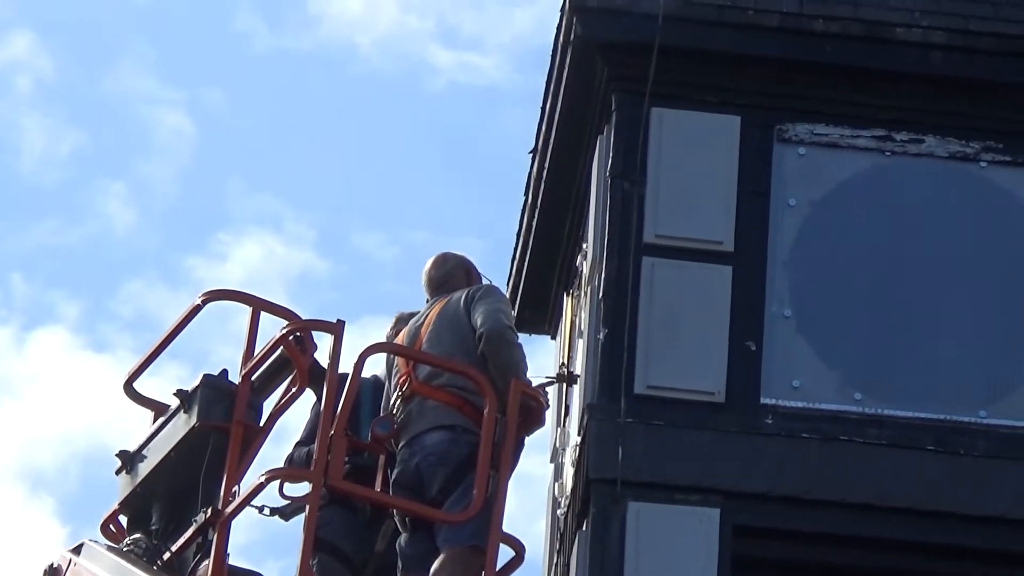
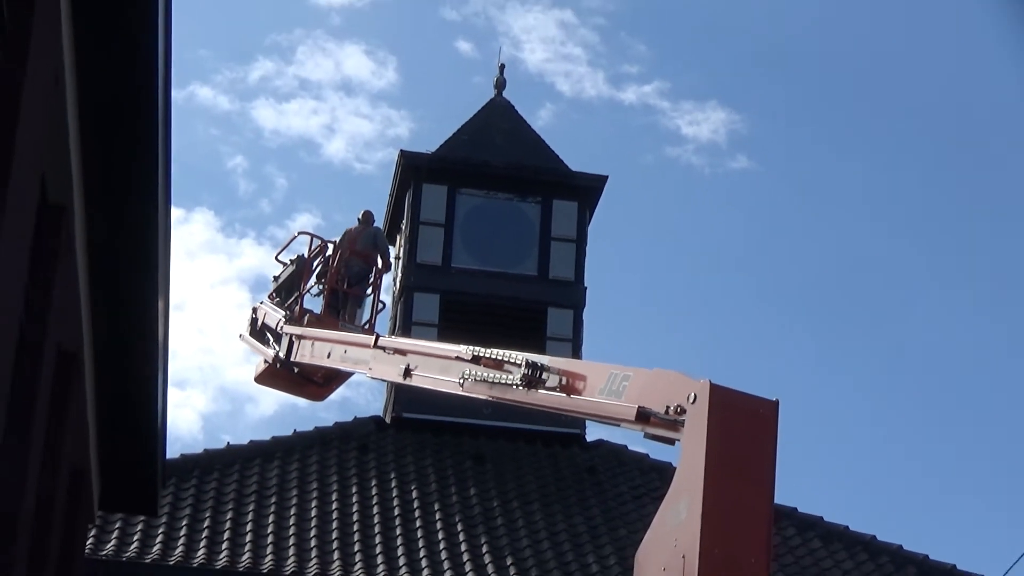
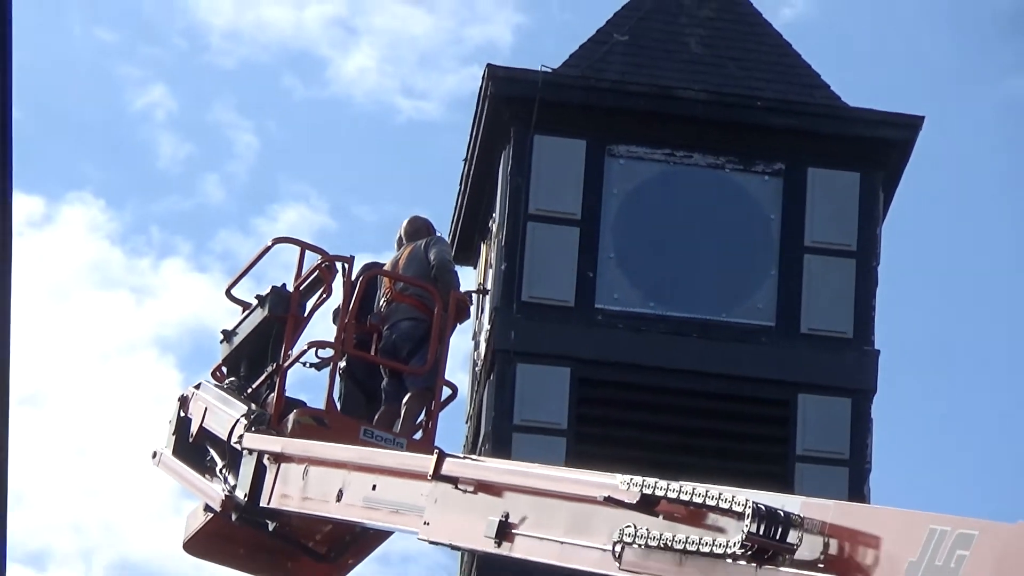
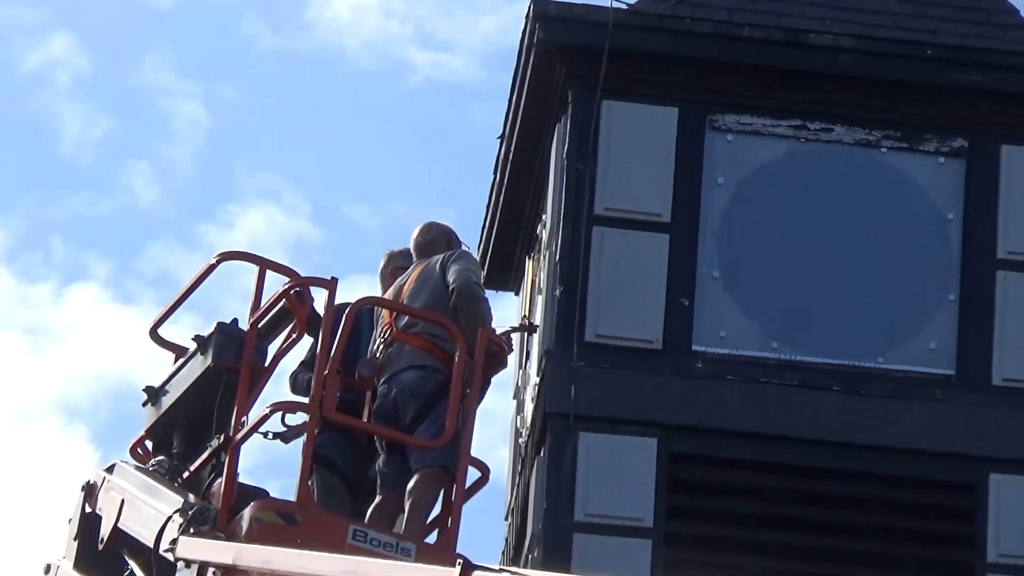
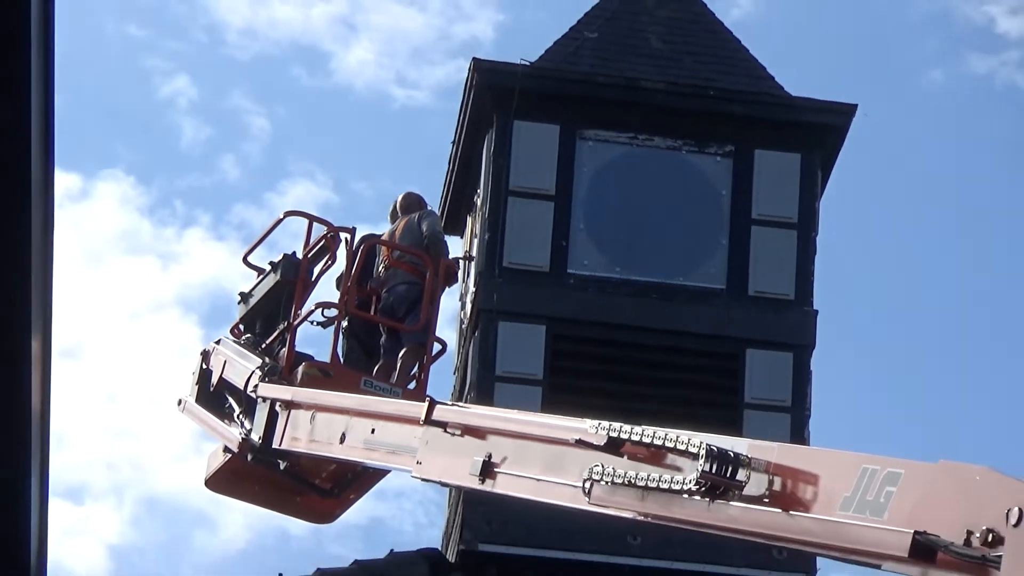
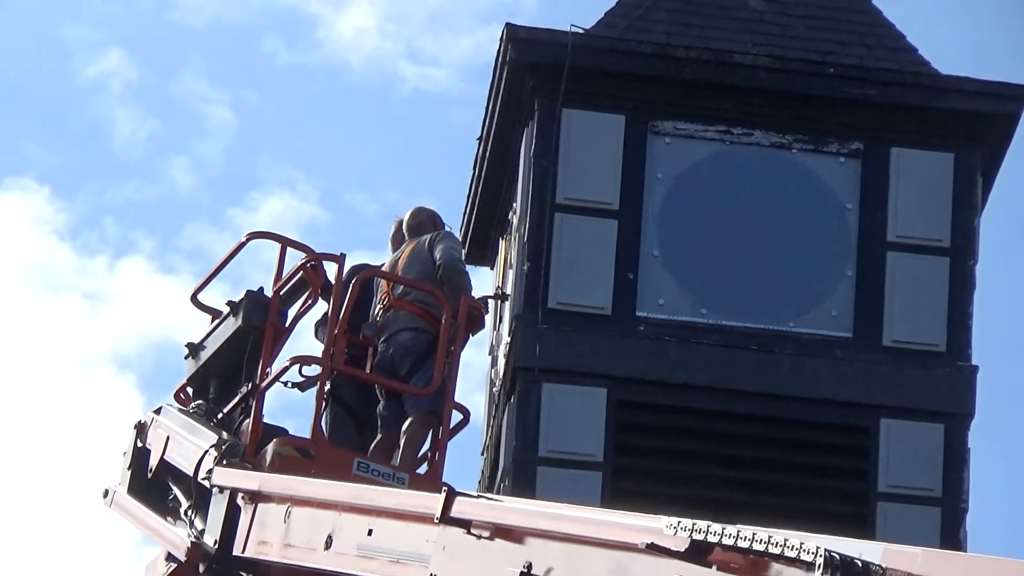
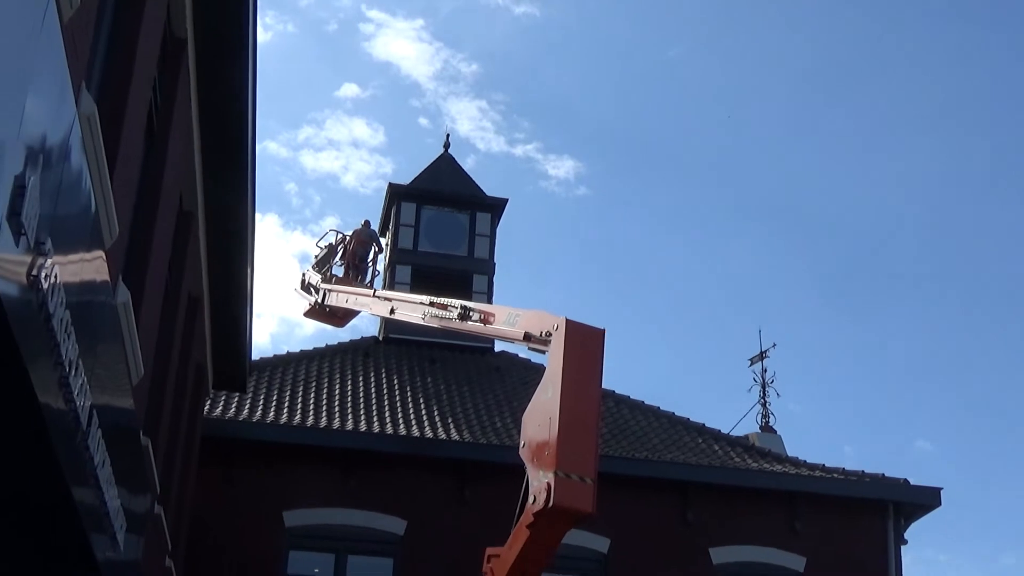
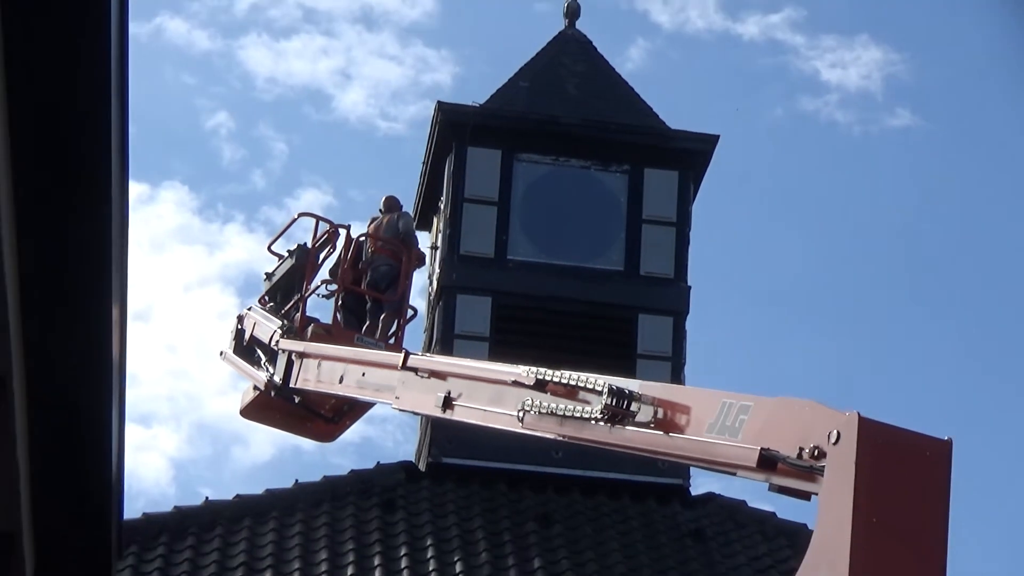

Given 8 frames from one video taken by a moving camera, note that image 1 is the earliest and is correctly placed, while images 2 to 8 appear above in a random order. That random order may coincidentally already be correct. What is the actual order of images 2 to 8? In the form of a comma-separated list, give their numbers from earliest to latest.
4, 6, 3, 5, 8, 2, 7
